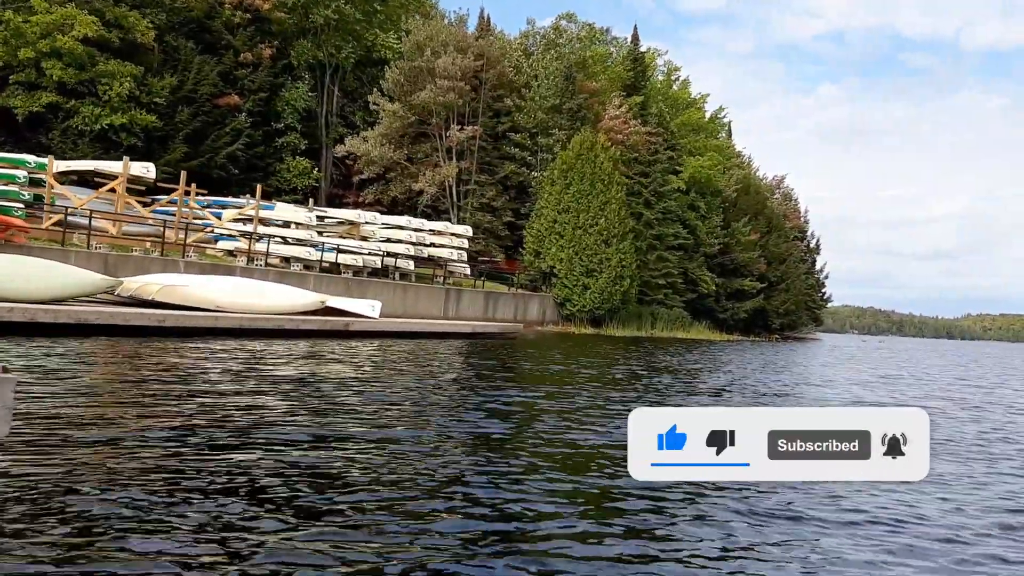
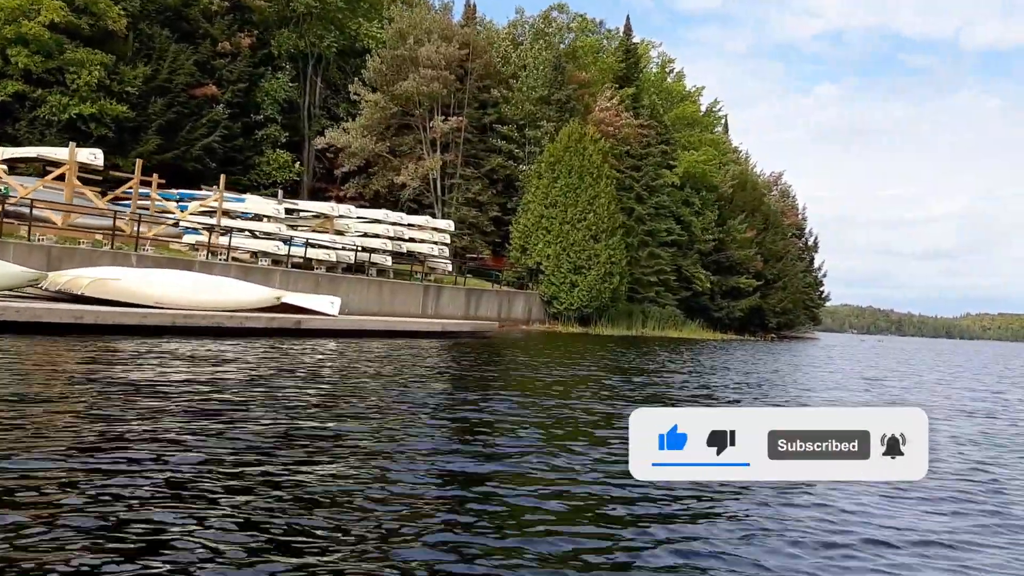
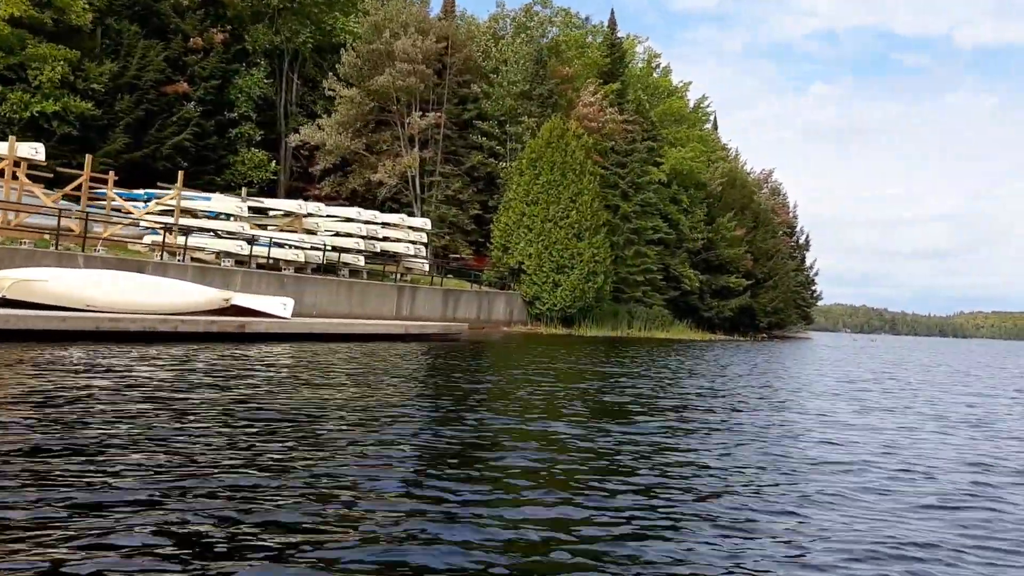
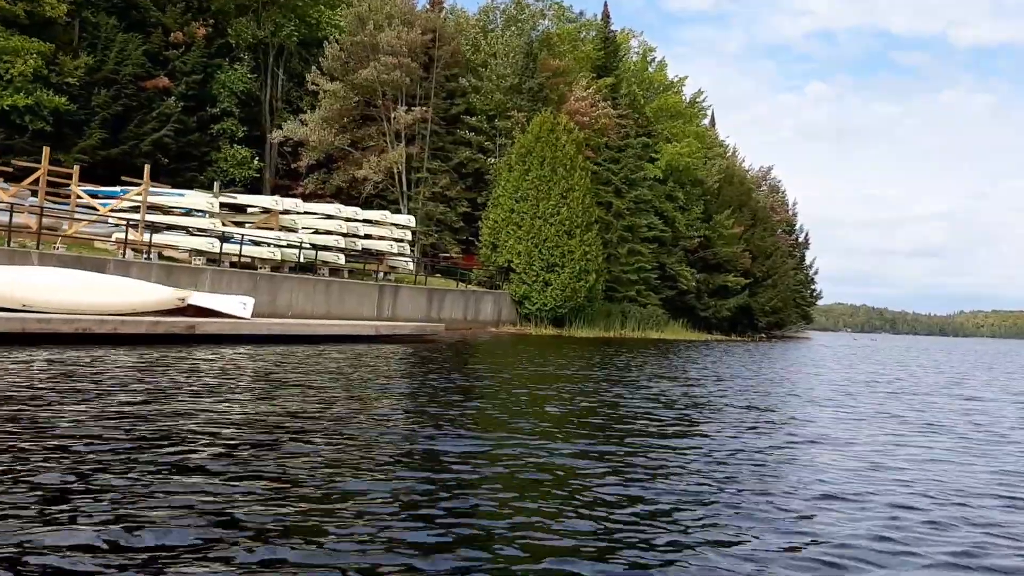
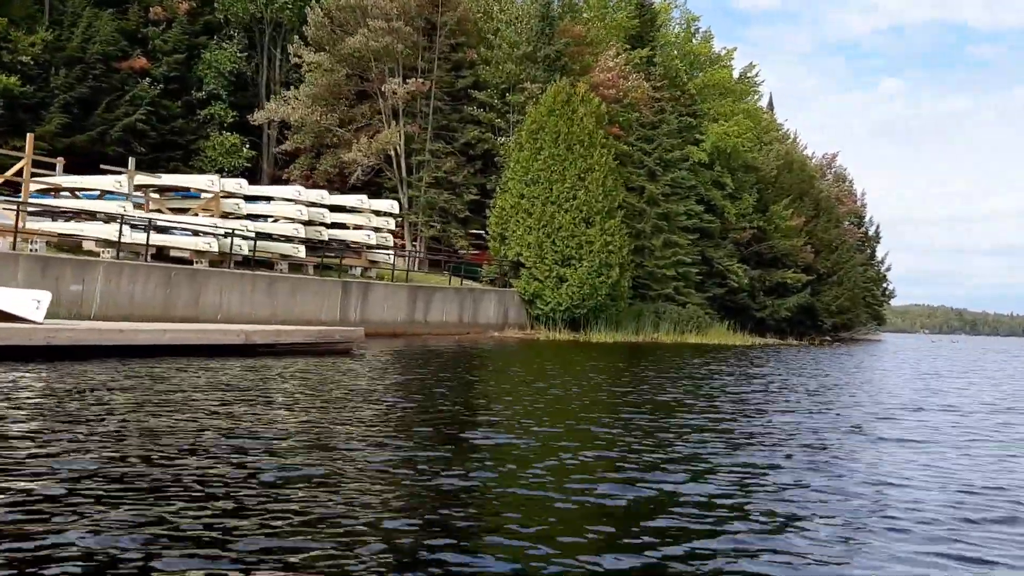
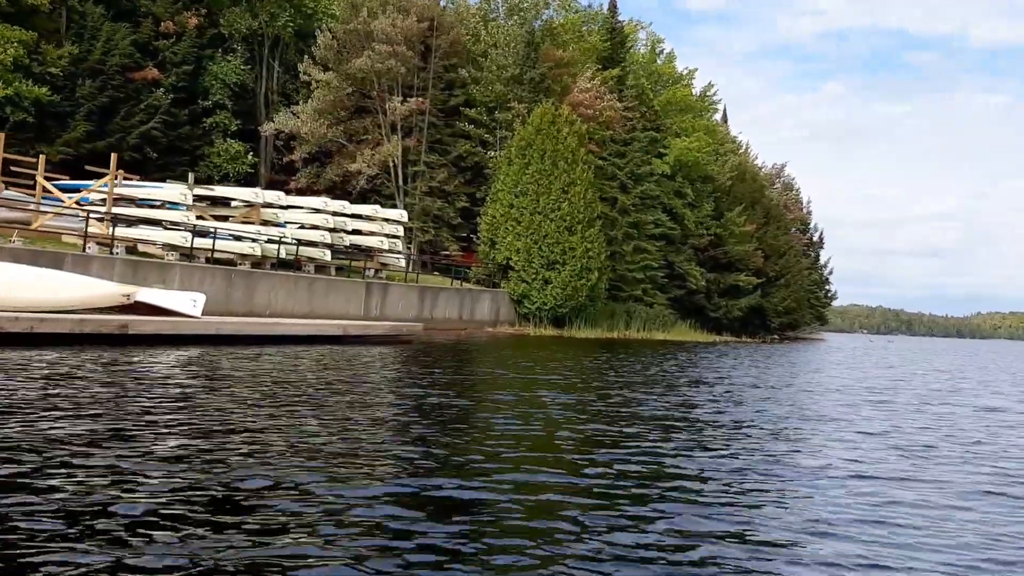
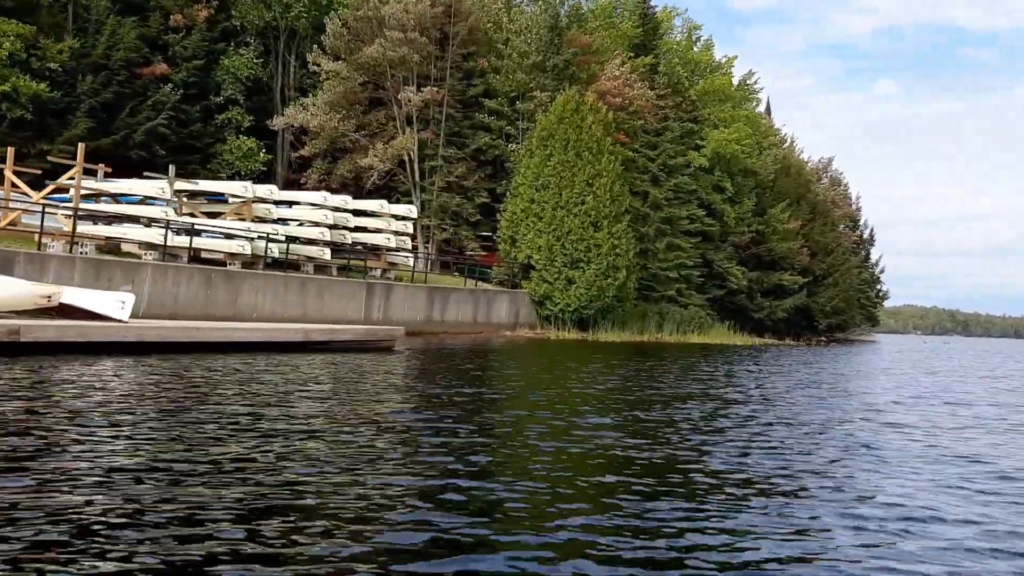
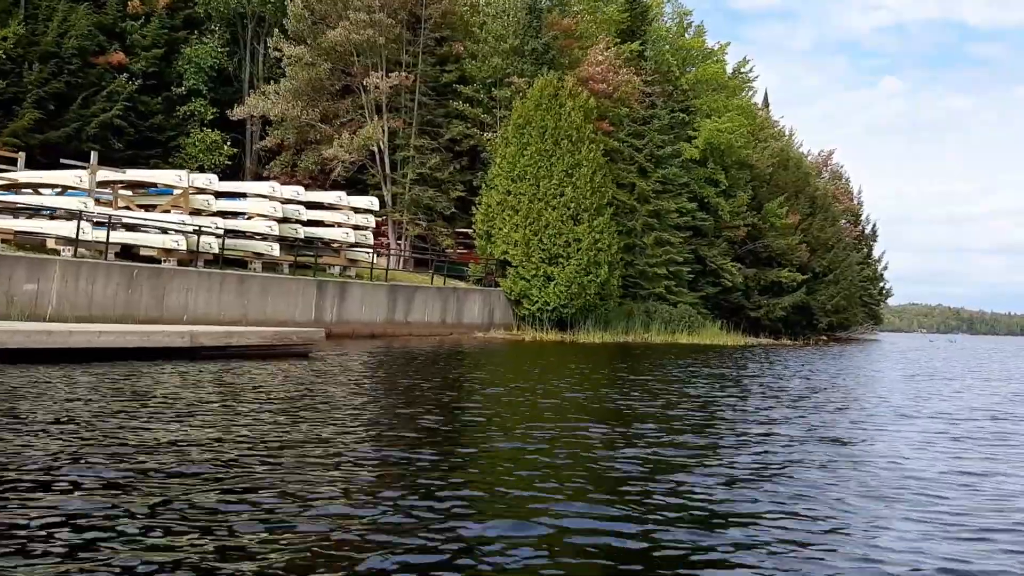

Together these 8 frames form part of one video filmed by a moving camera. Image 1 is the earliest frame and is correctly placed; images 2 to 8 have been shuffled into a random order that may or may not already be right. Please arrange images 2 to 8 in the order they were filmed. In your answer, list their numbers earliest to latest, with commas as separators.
2, 3, 4, 6, 7, 5, 8
